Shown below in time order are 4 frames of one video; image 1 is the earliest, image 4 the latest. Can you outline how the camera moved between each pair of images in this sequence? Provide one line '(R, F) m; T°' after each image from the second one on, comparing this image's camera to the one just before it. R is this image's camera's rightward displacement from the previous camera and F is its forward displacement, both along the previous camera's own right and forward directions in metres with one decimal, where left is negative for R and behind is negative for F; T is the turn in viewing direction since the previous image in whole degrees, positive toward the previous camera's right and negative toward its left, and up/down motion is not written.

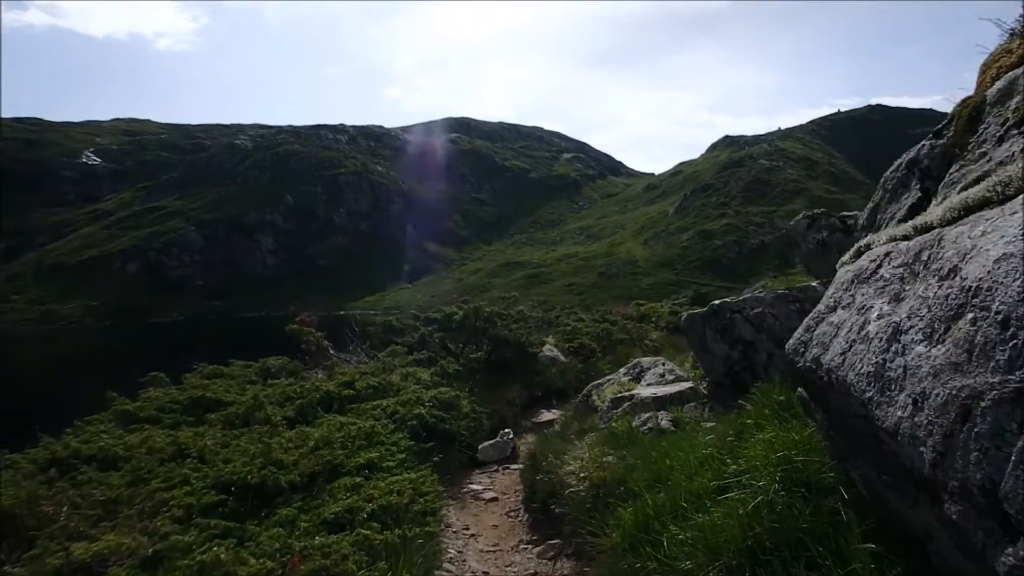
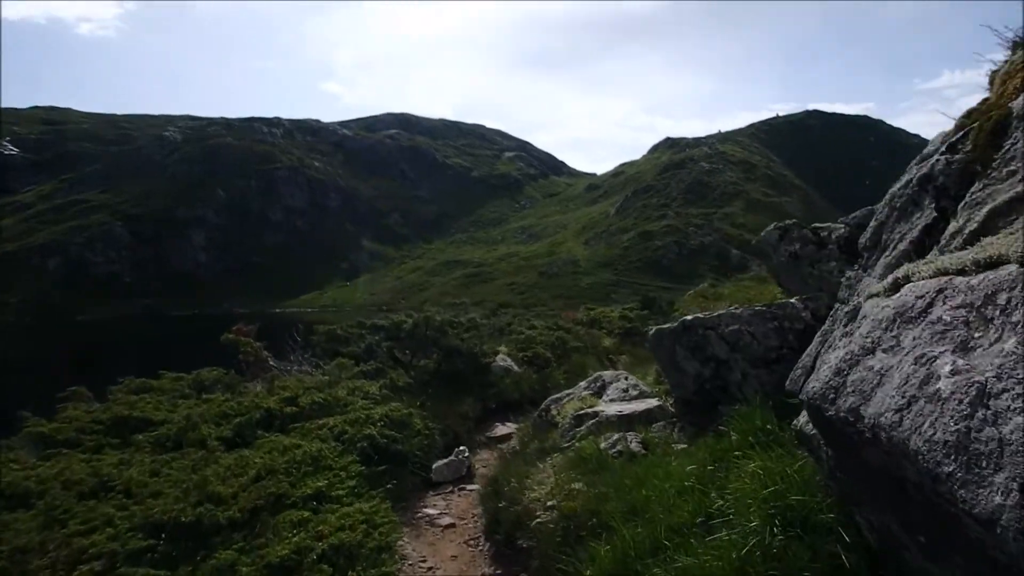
(-0.3, +0.8) m; +4°
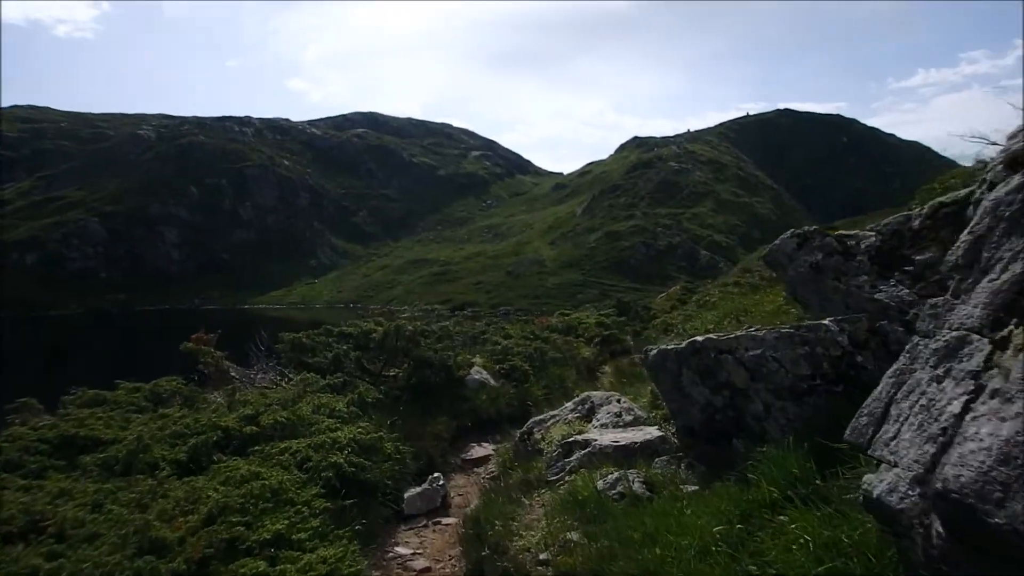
(-0.2, +1.6) m; +2°
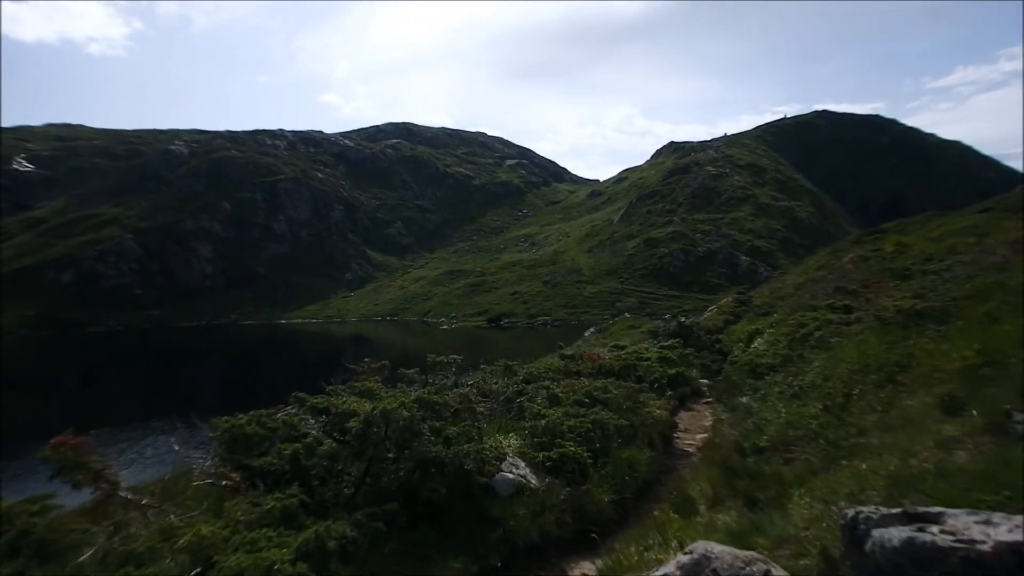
(-0.2, +6.0) m; -3°
